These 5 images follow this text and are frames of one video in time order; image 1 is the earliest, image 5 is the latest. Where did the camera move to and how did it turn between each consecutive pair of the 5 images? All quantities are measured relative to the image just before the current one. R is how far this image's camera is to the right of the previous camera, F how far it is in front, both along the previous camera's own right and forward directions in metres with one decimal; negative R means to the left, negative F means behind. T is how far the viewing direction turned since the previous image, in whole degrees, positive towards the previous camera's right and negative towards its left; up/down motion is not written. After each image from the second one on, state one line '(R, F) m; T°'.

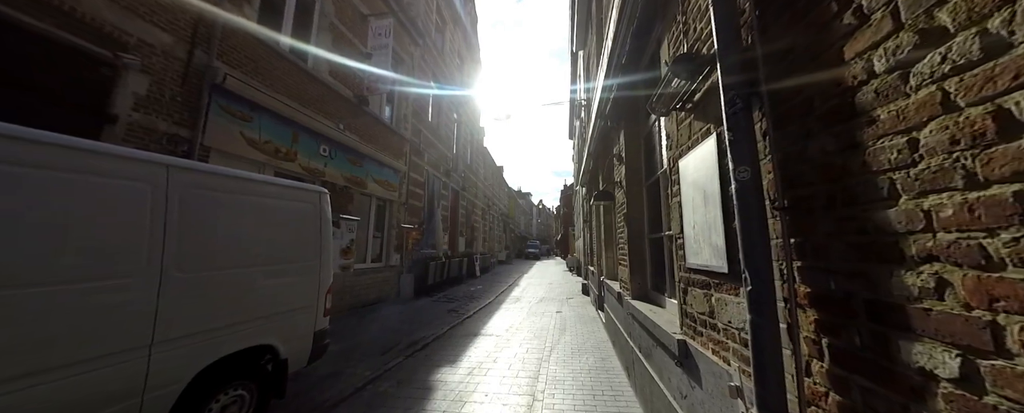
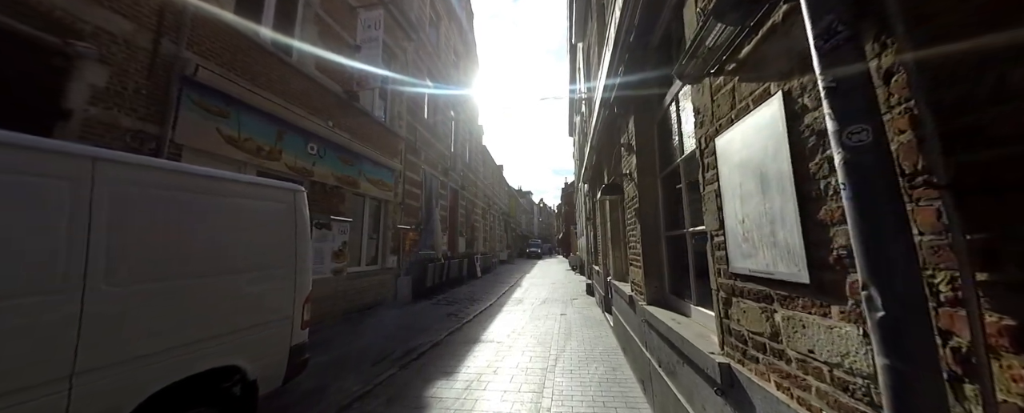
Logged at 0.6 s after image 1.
(0.0, +0.4) m; 0°
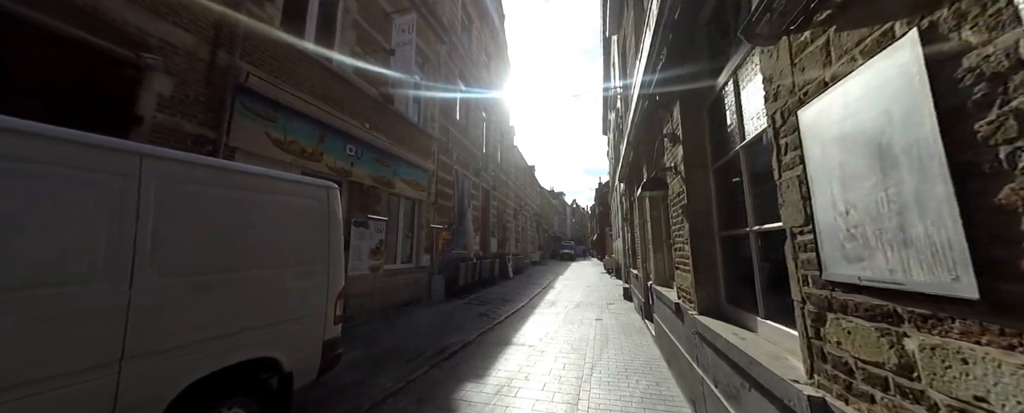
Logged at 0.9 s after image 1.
(0.0, +0.2) m; -6°
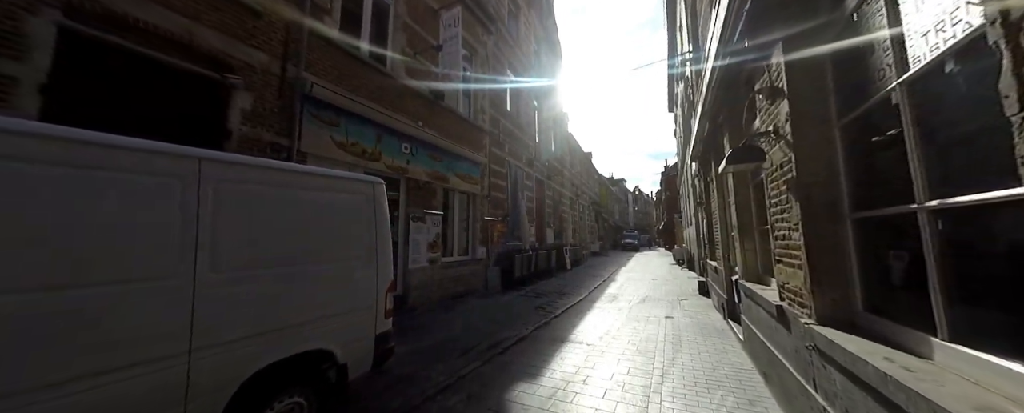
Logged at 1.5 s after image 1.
(+0.1, +0.4) m; -10°
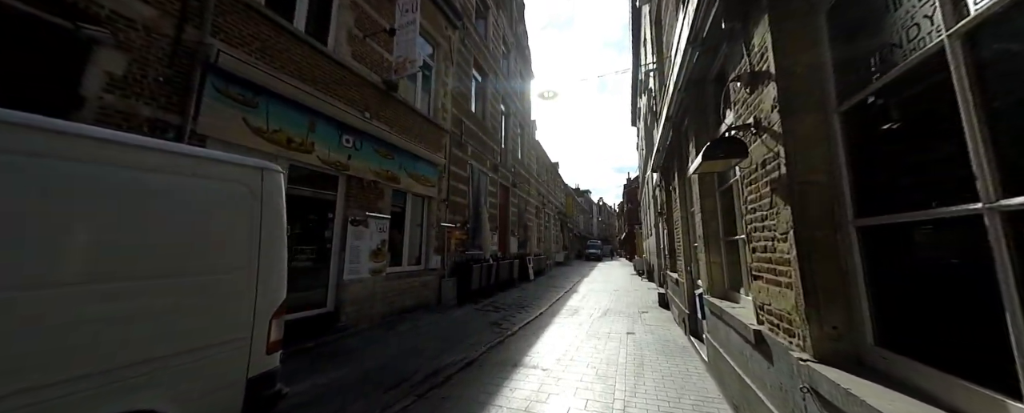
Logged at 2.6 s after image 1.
(+0.2, +0.6) m; +6°
